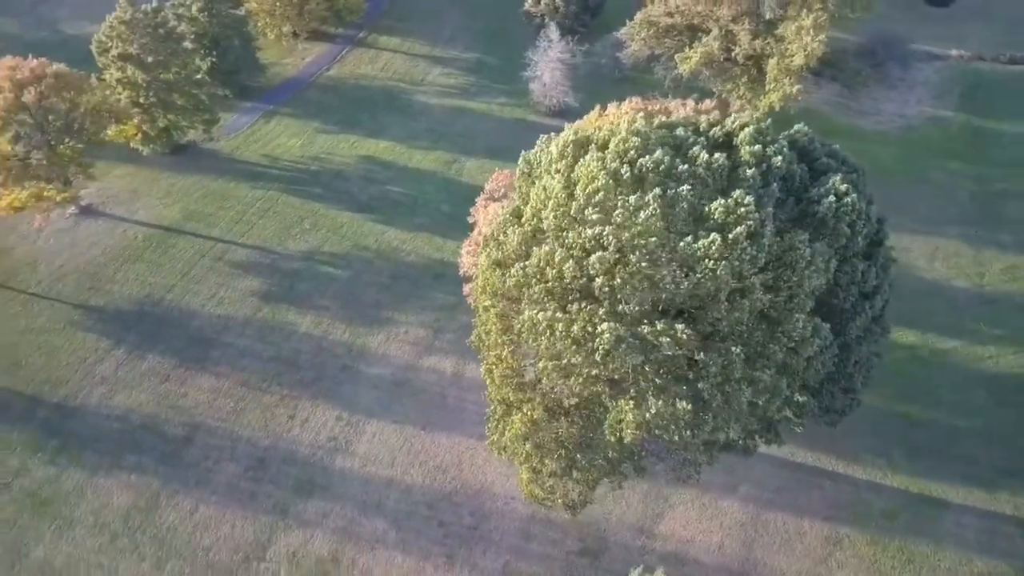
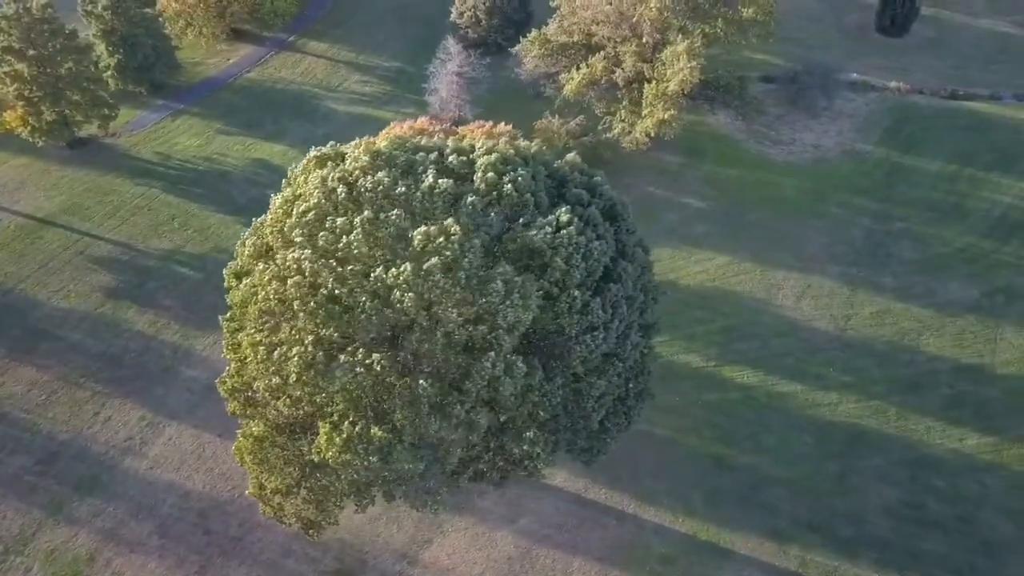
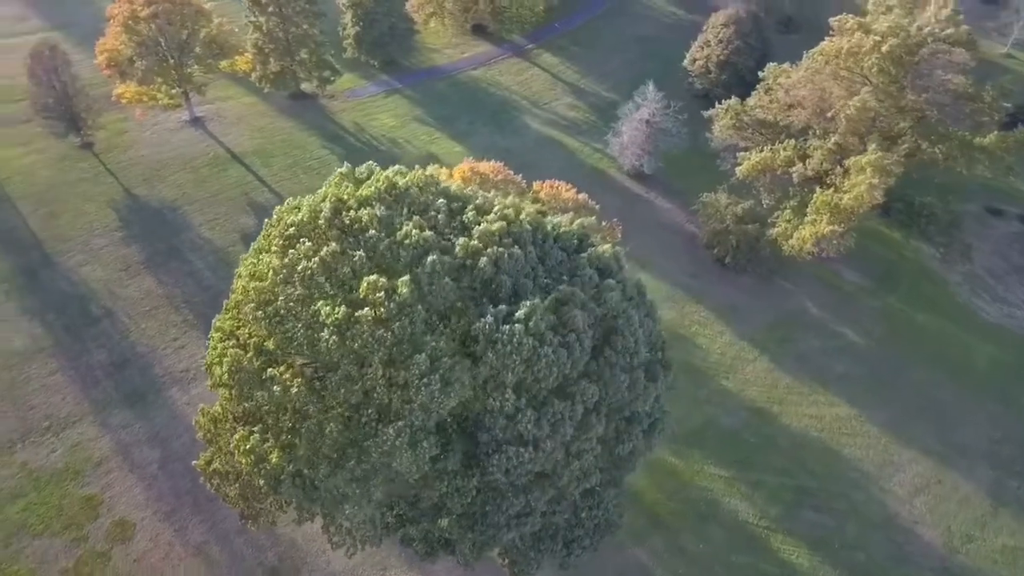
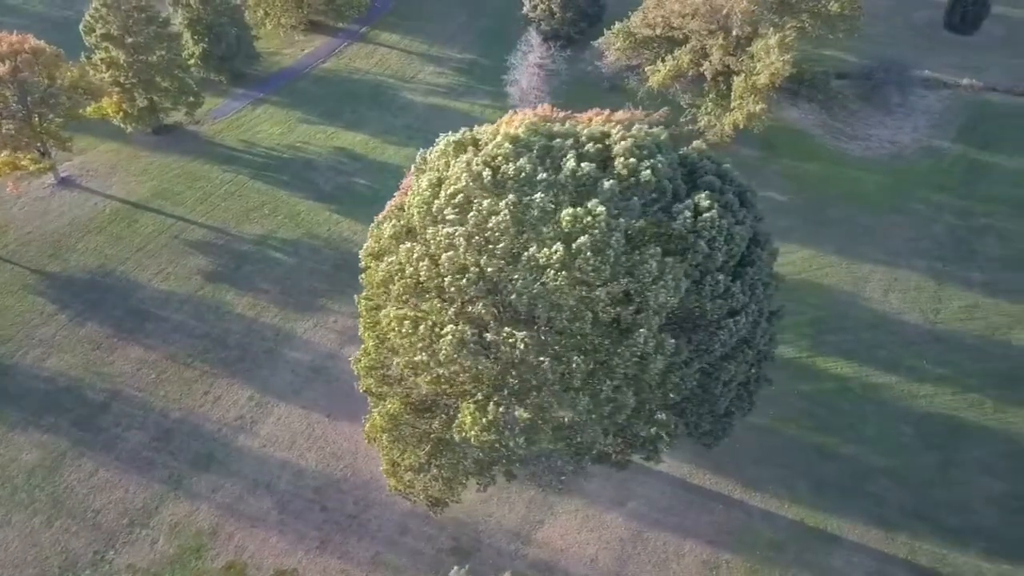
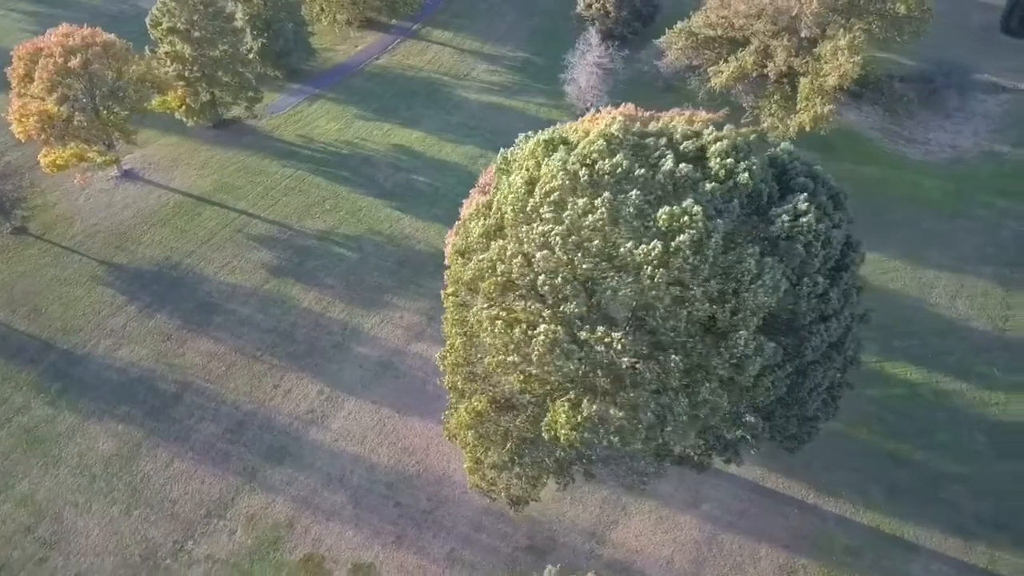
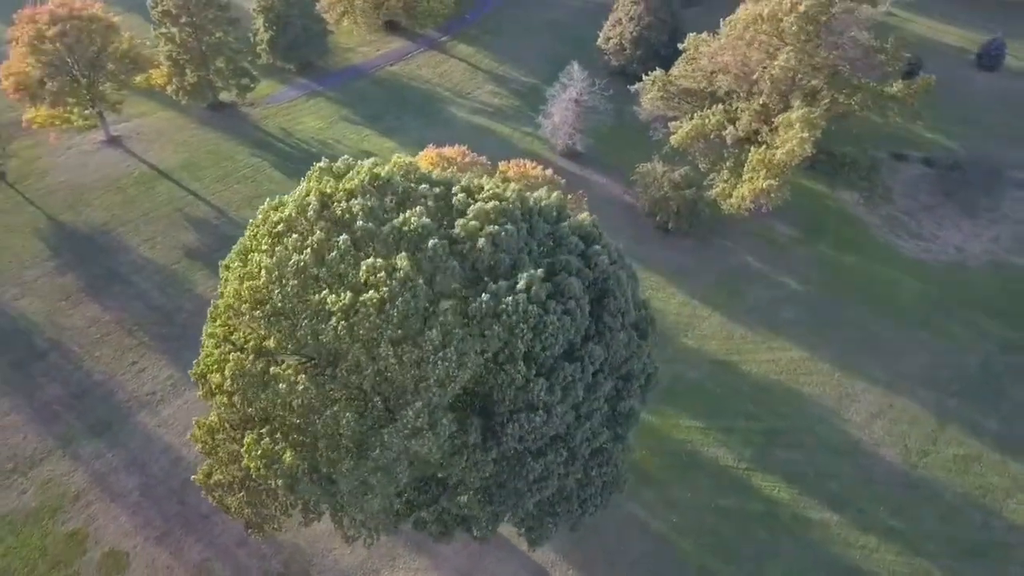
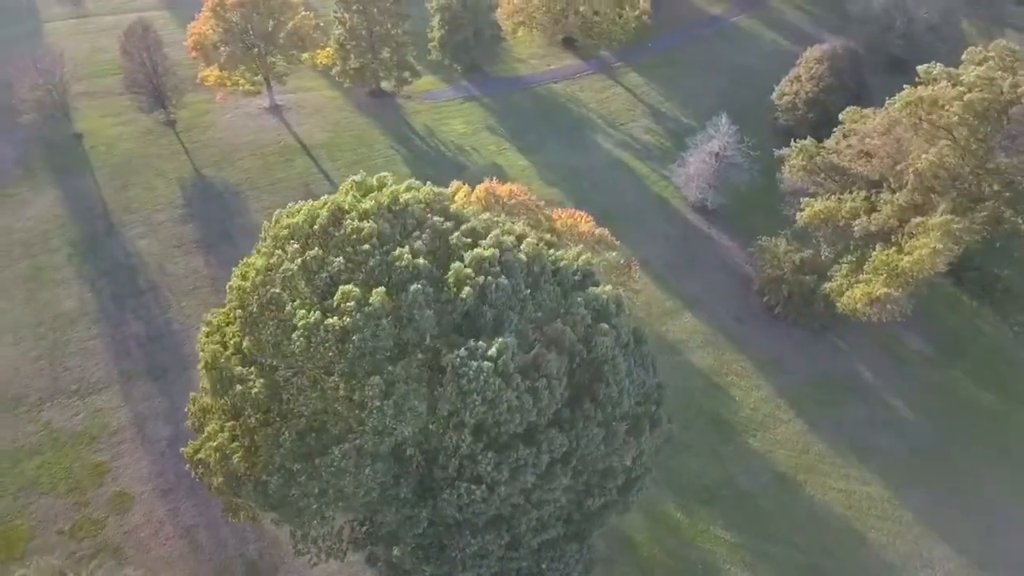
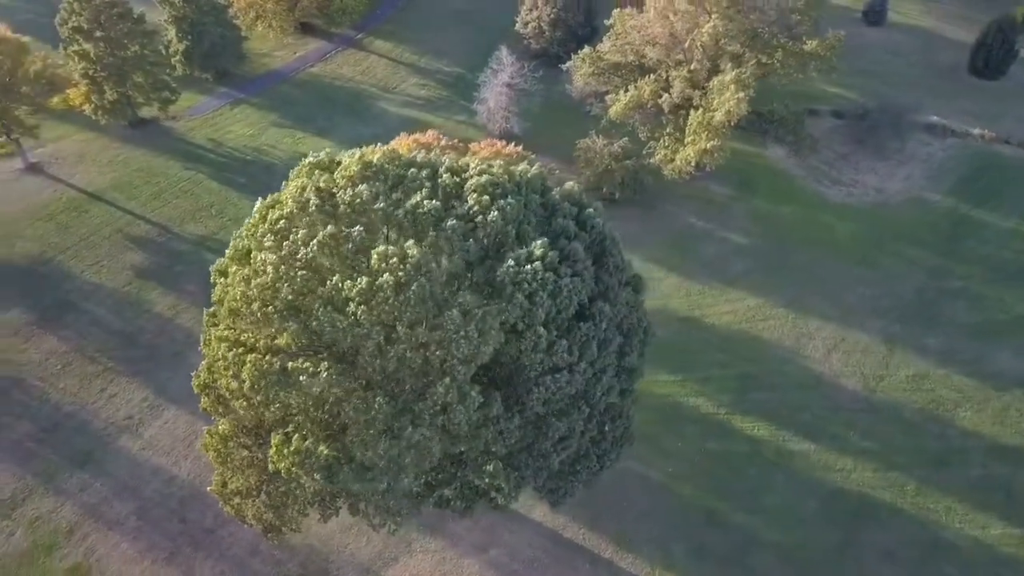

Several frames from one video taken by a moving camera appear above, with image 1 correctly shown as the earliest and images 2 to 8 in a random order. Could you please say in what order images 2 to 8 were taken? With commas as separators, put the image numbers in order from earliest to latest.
5, 4, 2, 8, 6, 3, 7
